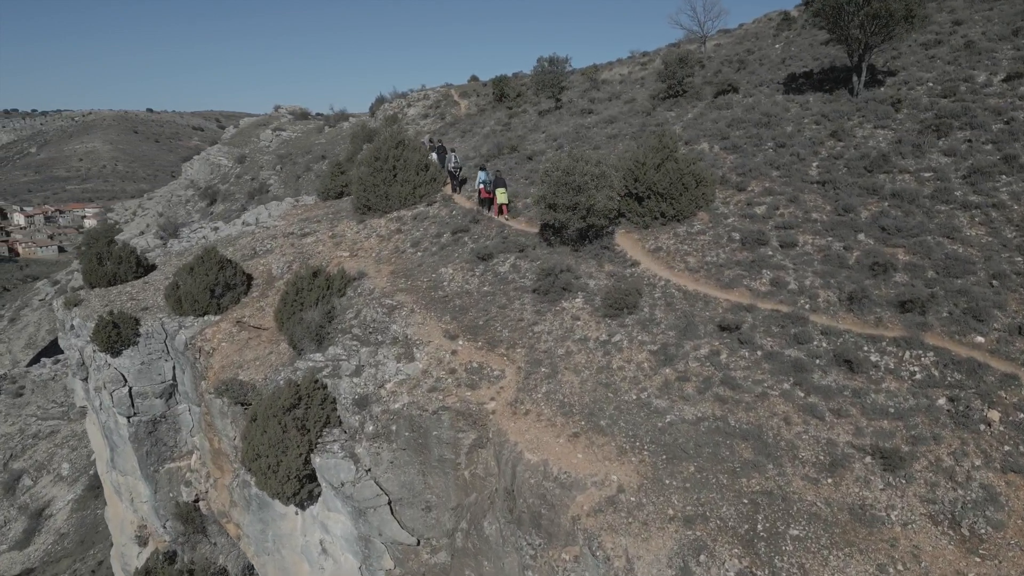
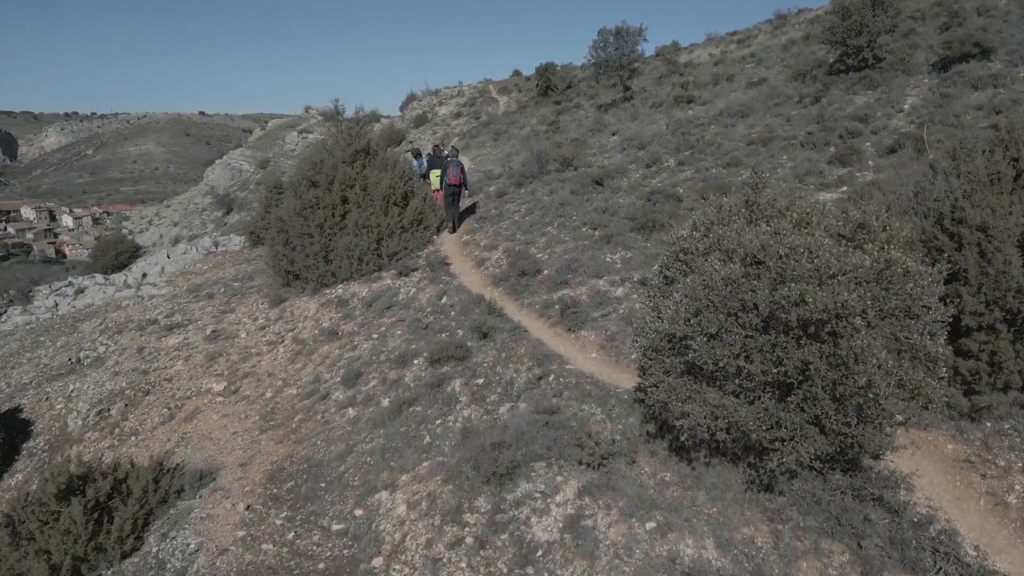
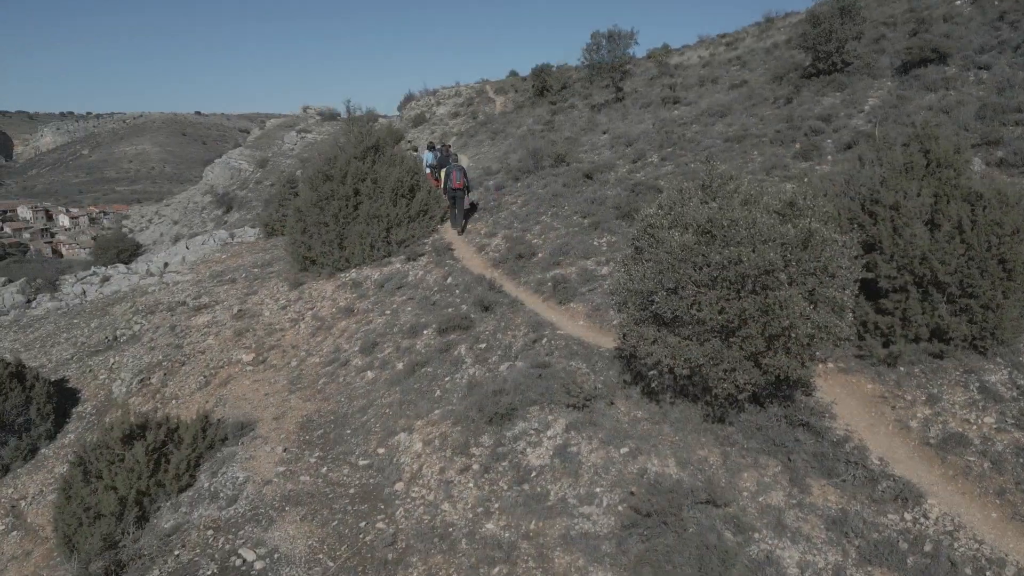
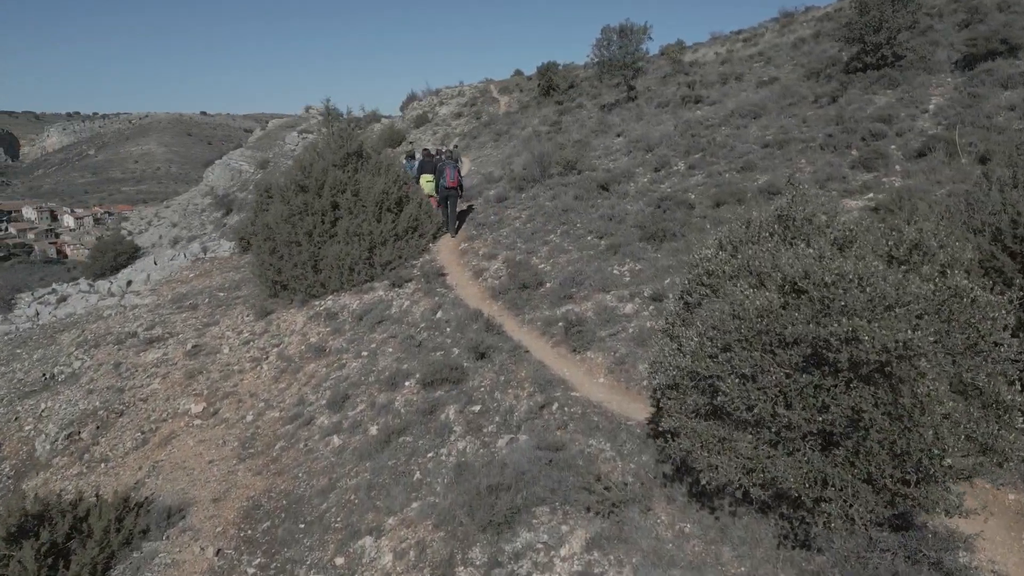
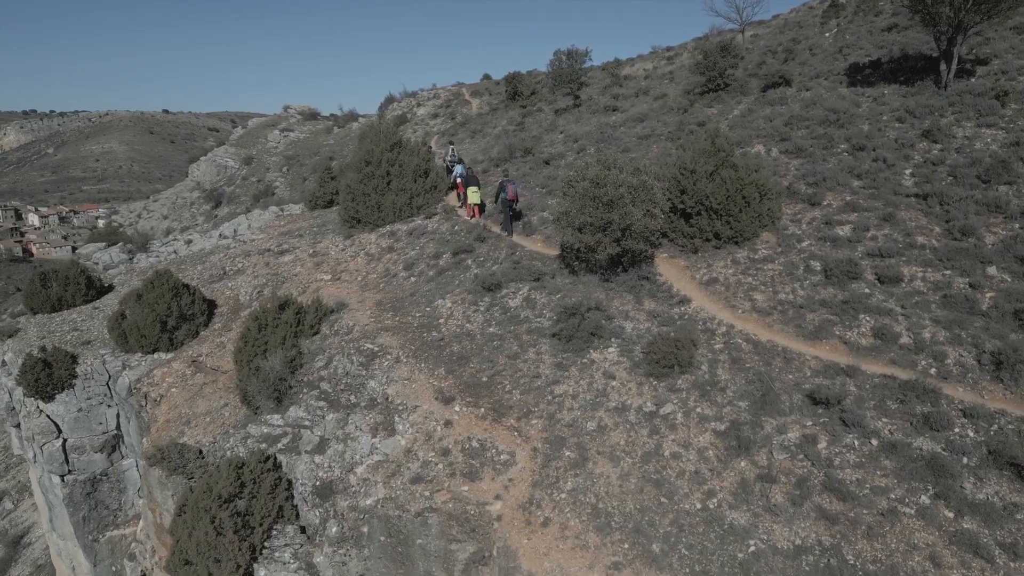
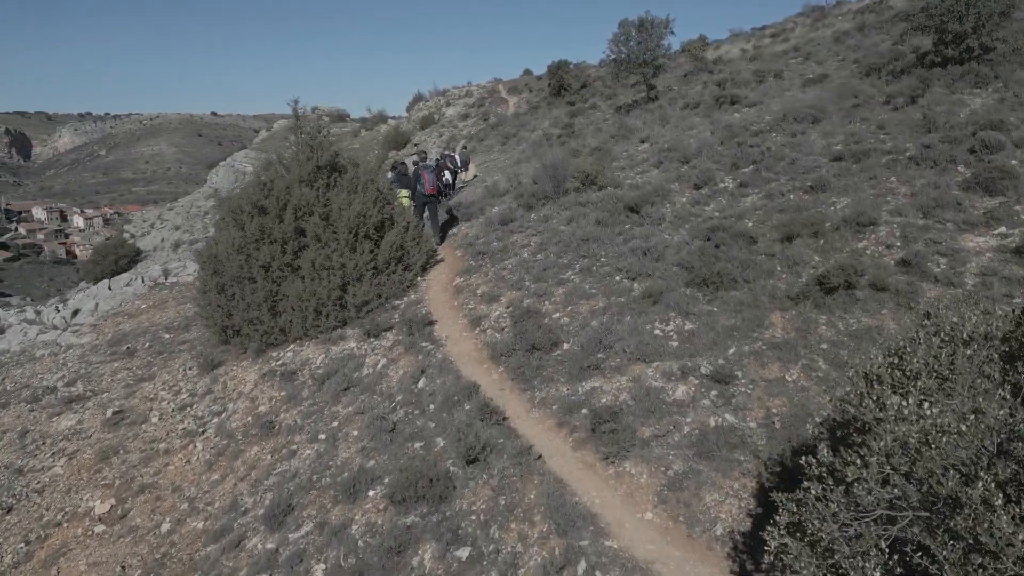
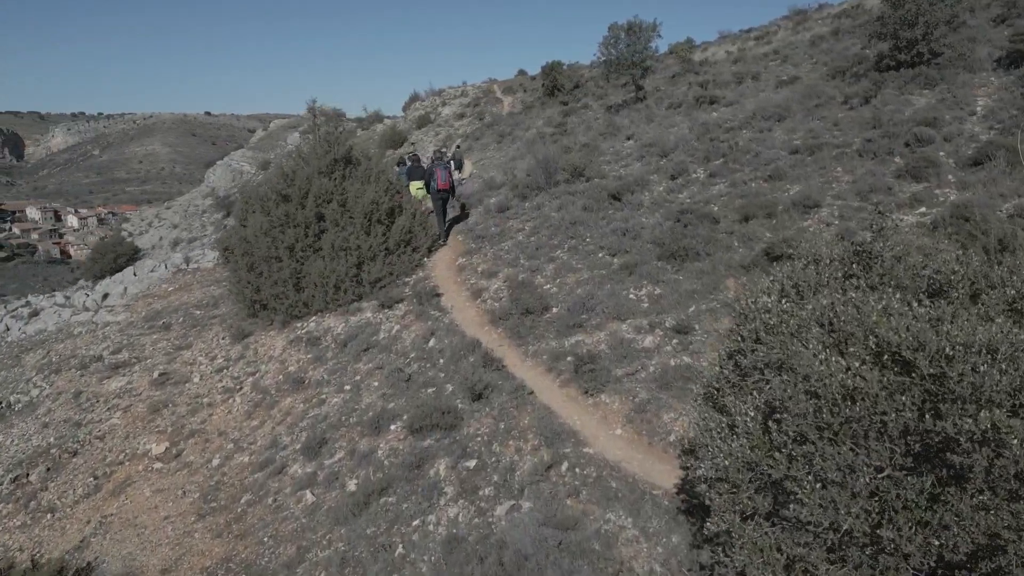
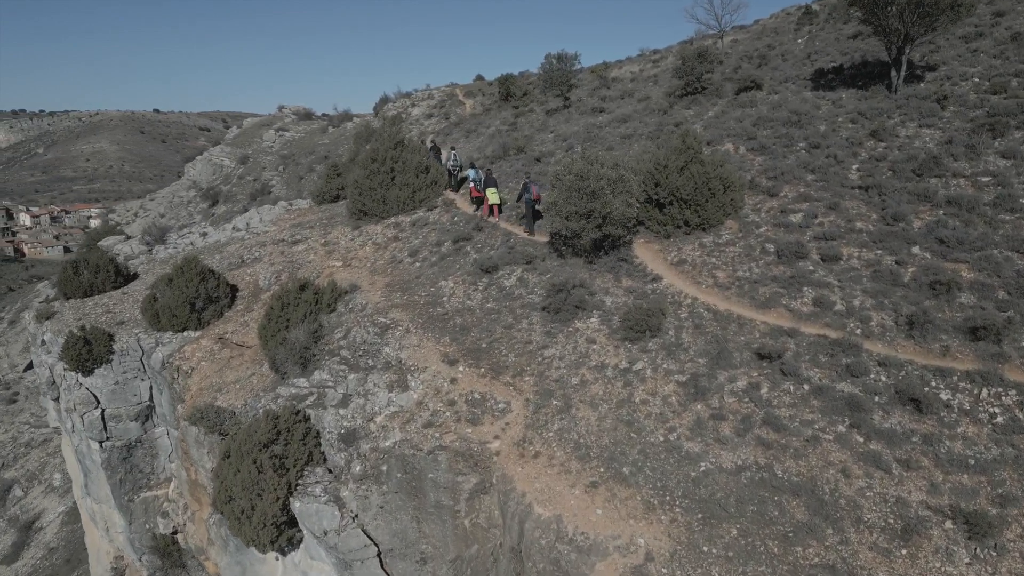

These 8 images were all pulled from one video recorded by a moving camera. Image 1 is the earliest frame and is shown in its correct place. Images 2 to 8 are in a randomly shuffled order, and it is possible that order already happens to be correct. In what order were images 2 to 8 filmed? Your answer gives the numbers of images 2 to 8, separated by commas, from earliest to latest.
8, 5, 3, 2, 4, 7, 6
